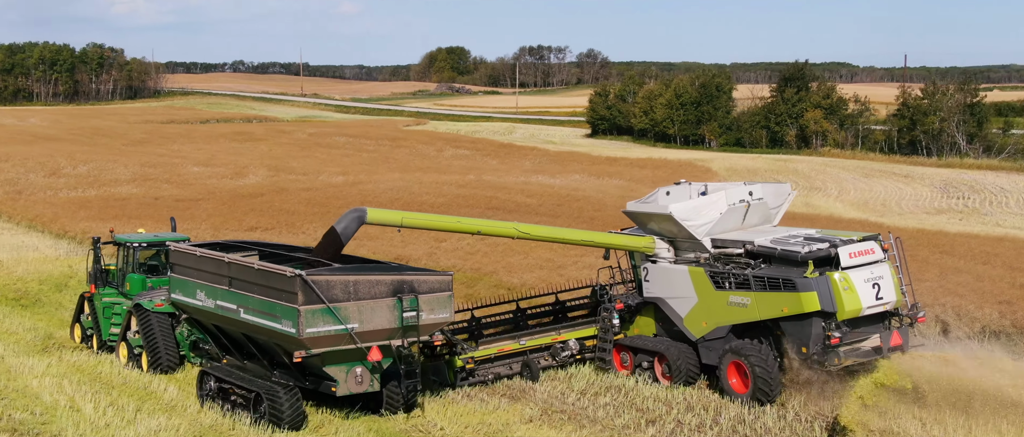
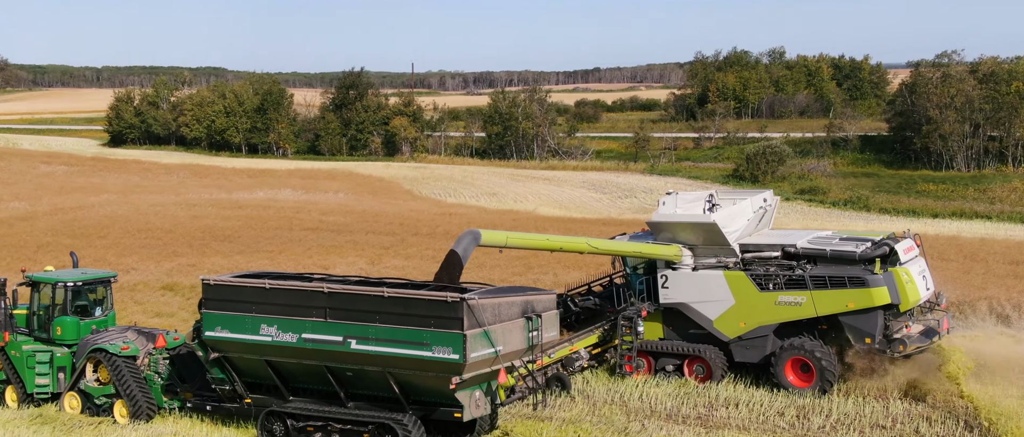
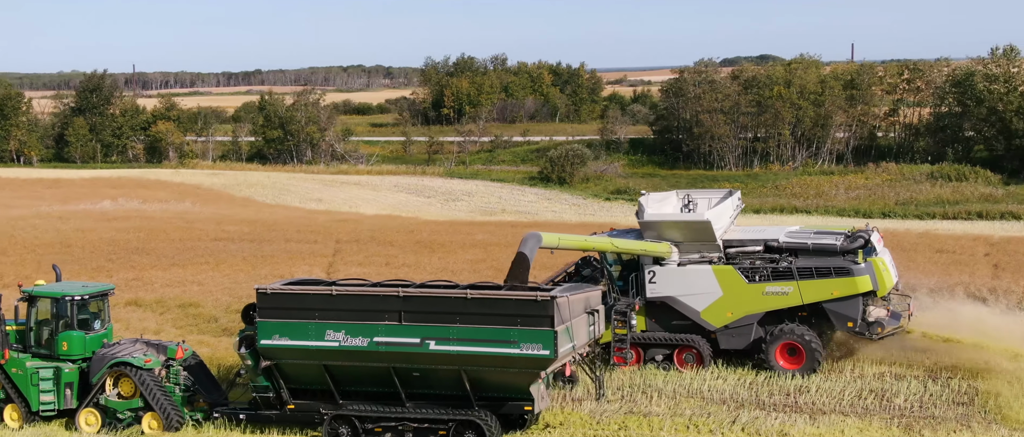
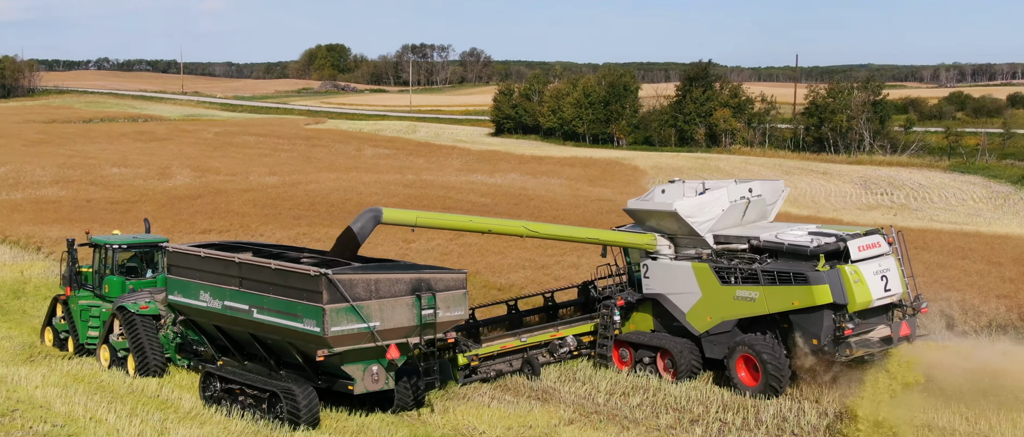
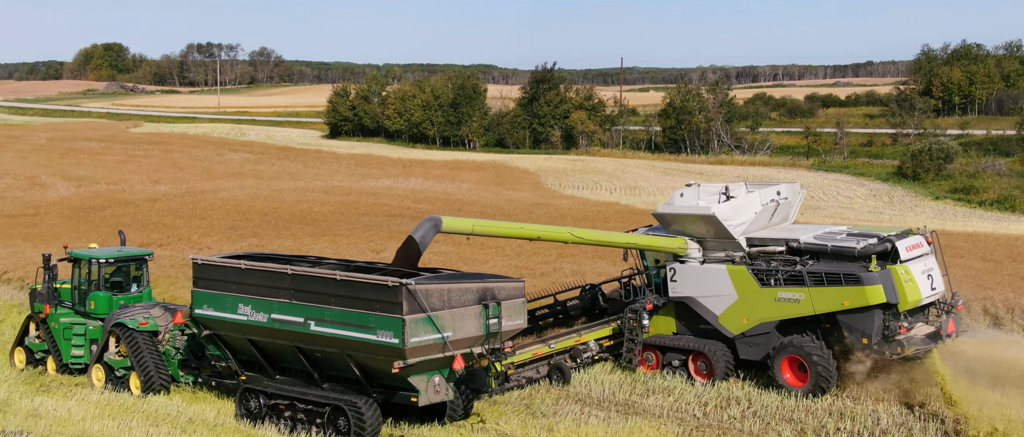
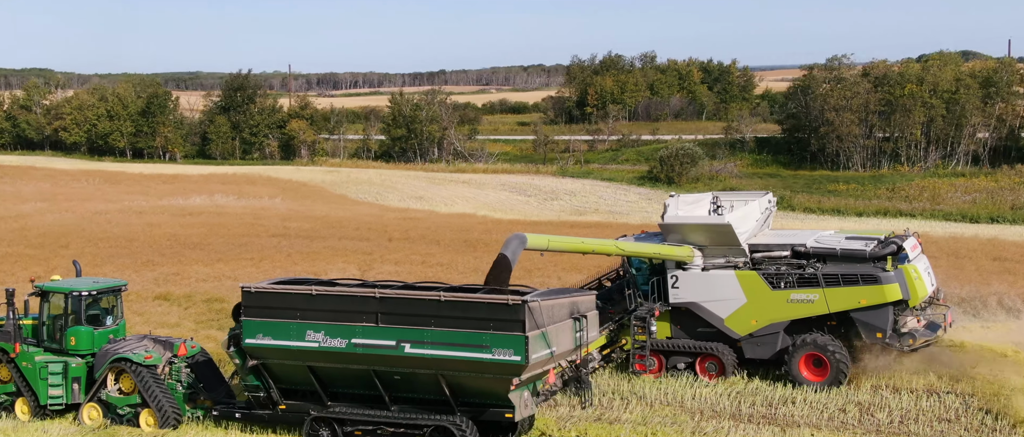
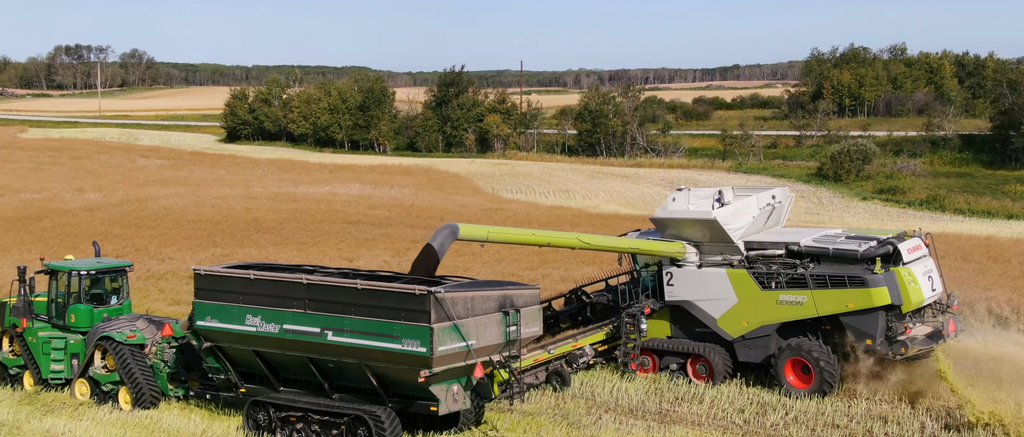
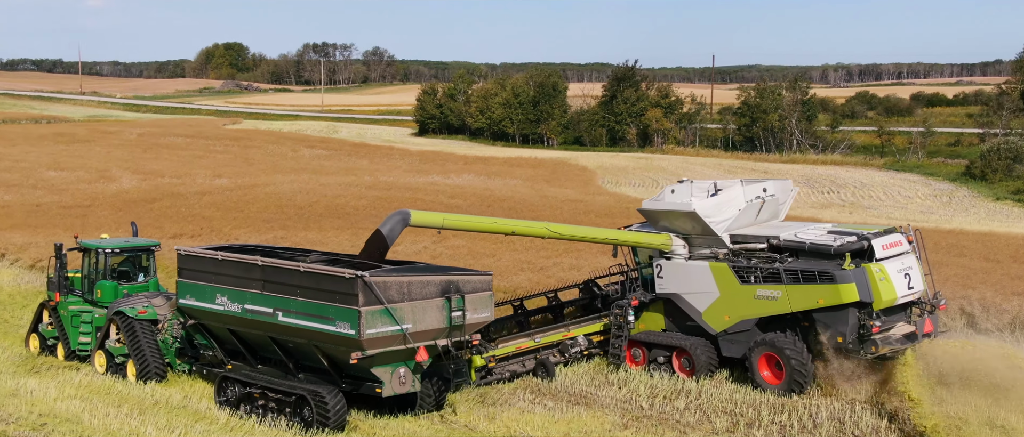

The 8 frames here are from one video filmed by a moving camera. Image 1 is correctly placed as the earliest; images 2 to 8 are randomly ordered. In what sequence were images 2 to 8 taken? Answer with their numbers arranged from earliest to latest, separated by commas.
4, 8, 5, 7, 2, 6, 3
